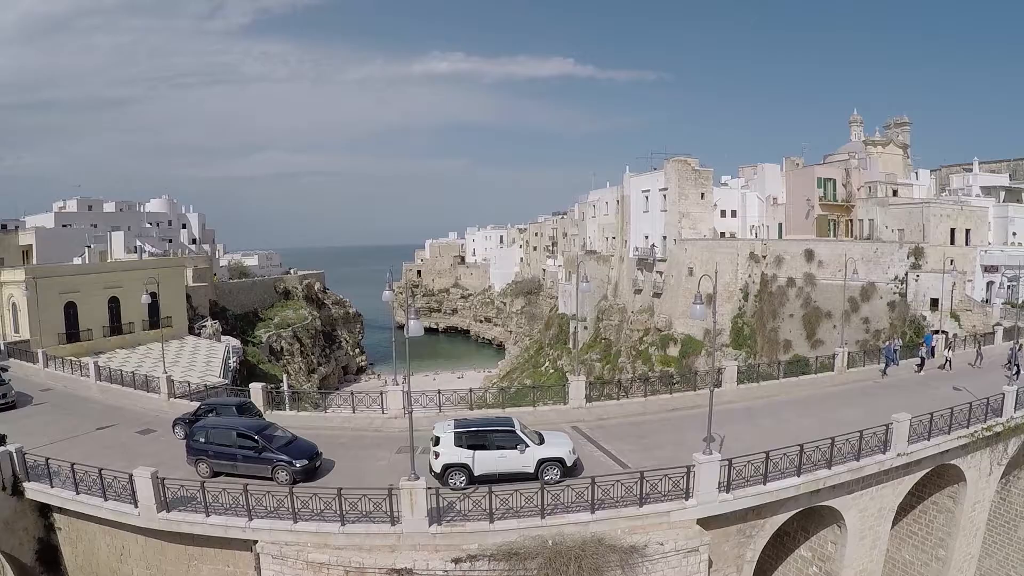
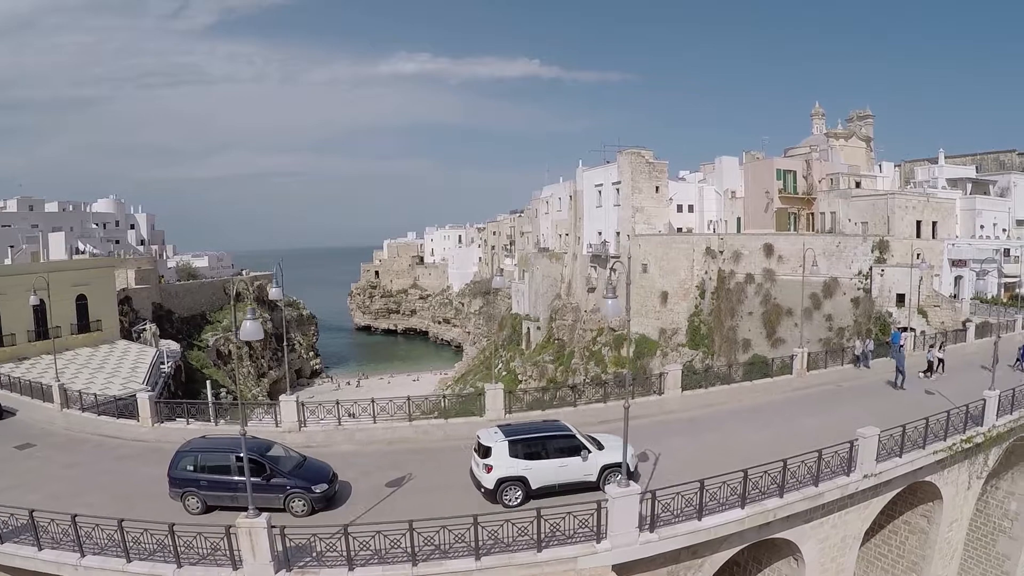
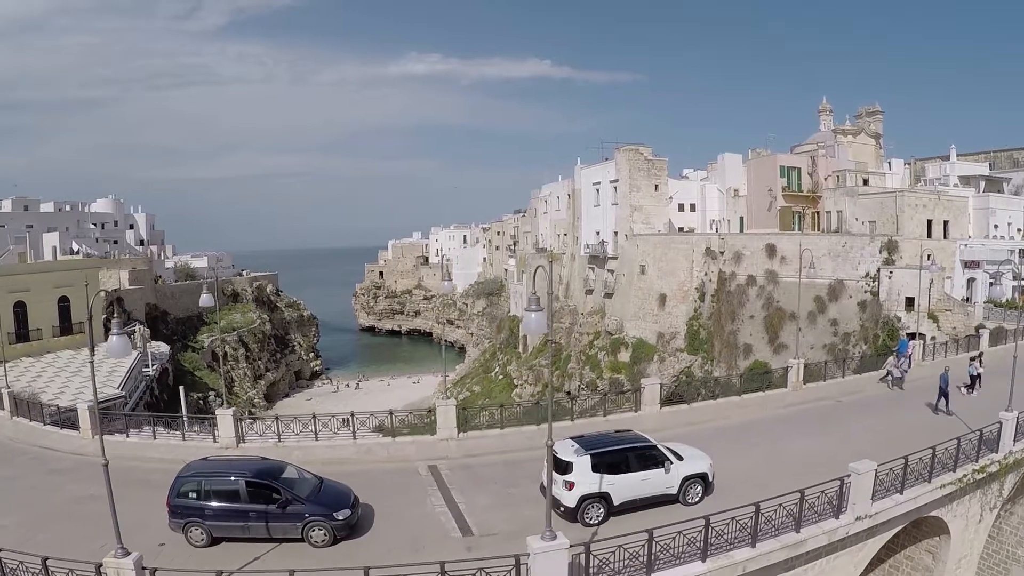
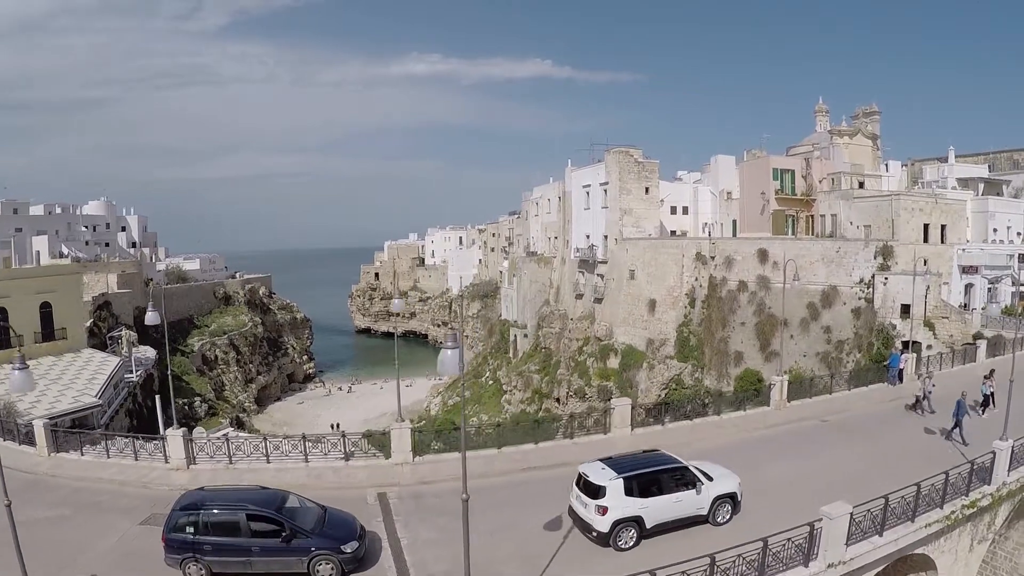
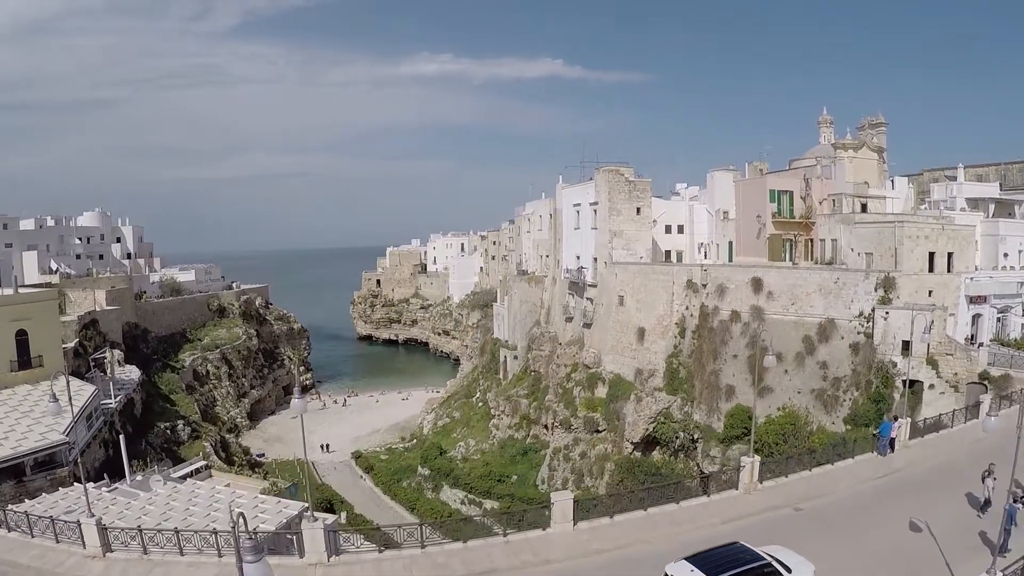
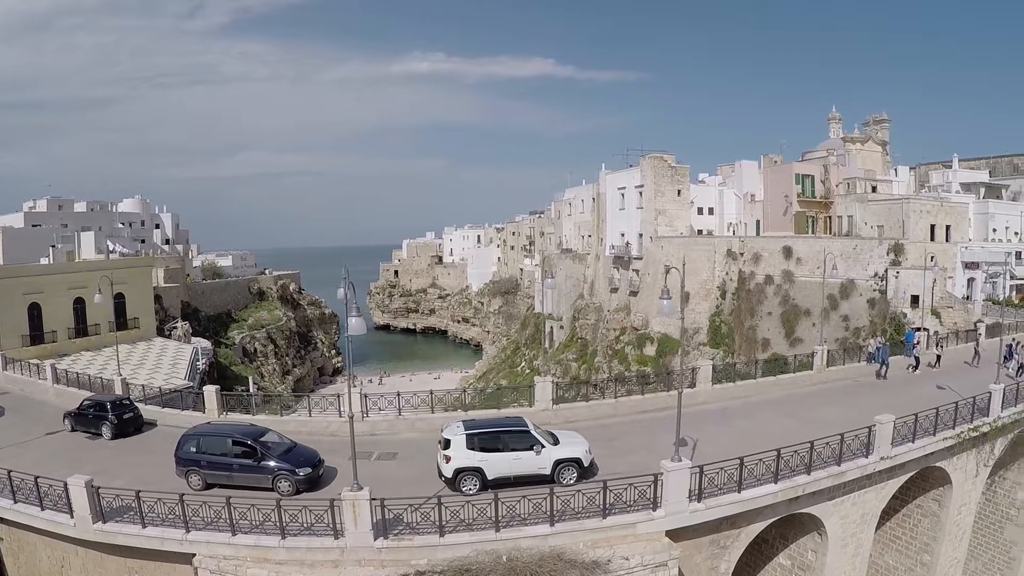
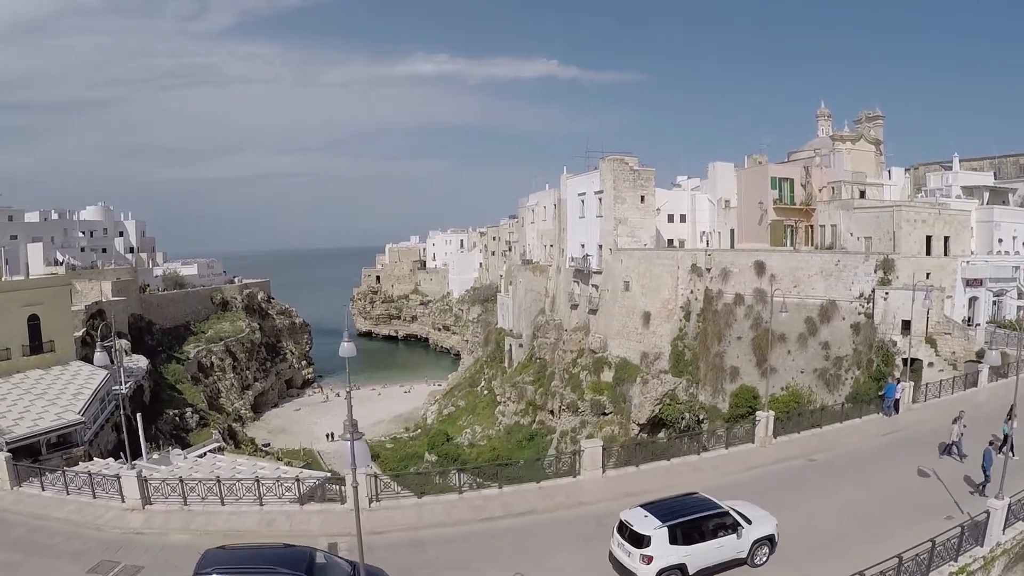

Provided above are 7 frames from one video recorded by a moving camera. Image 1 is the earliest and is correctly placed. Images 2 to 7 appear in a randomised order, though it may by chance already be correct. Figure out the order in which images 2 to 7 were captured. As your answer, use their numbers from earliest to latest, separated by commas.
6, 2, 3, 4, 7, 5
